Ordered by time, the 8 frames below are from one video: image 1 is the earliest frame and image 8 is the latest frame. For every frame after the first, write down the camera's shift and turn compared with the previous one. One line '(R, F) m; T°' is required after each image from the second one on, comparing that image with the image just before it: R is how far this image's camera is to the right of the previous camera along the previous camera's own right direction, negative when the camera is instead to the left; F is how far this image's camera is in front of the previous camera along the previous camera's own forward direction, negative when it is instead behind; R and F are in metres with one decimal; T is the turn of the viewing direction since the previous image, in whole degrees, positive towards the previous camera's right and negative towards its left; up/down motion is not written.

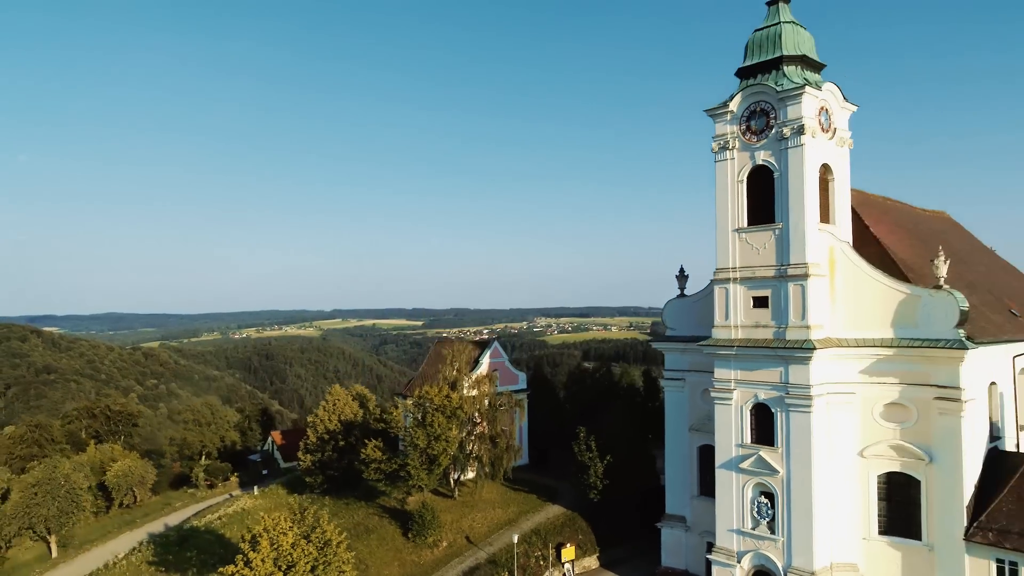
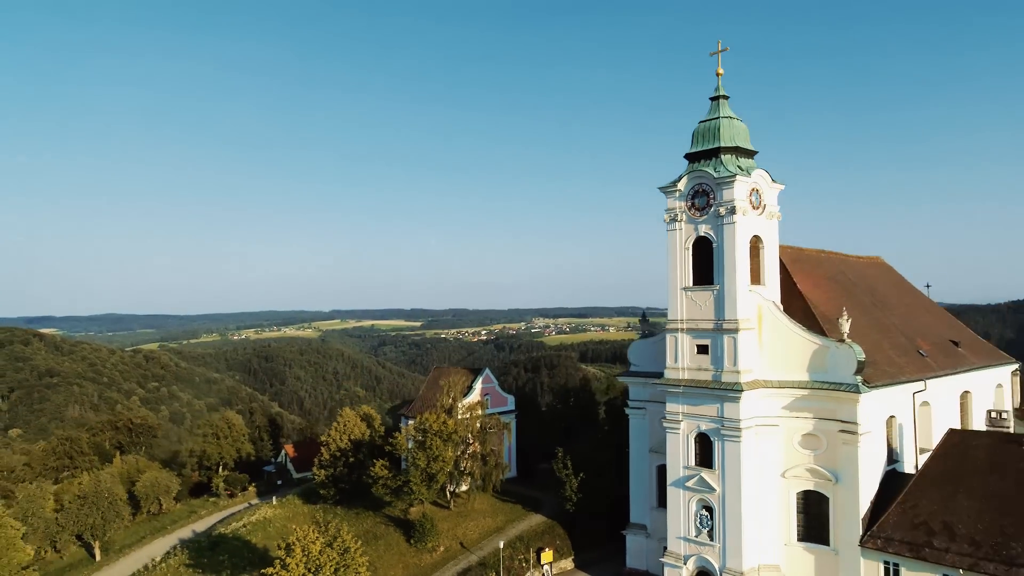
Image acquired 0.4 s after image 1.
(+0.2, -2.0) m; 0°
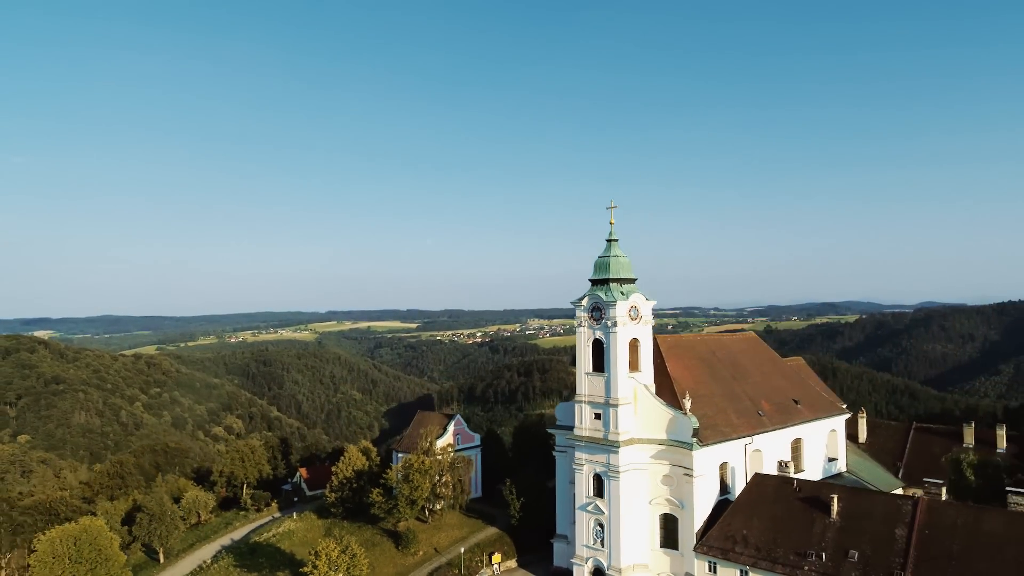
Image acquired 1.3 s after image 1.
(+0.9, -5.2) m; 0°
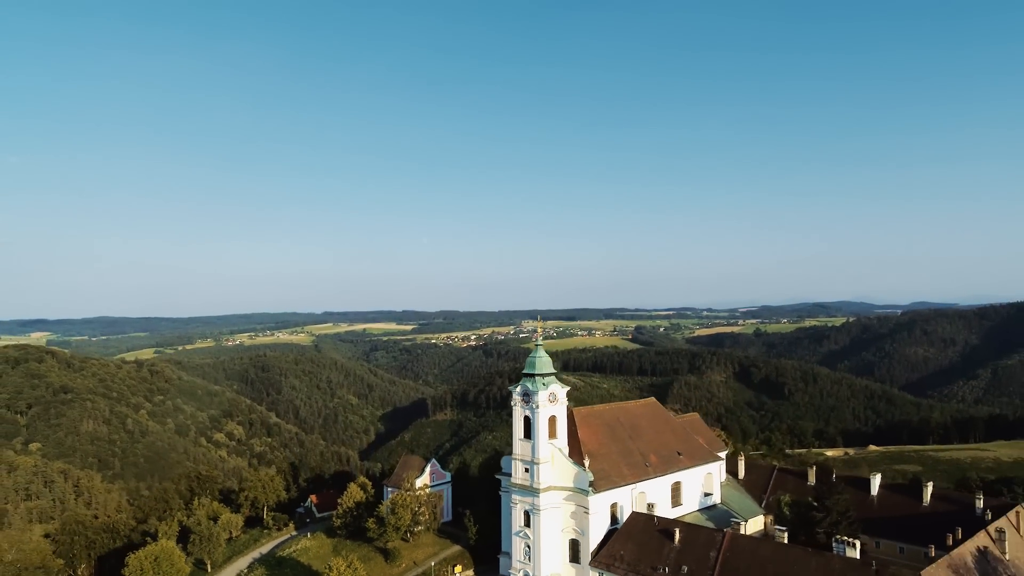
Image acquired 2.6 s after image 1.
(+1.3, -7.0) m; 0°
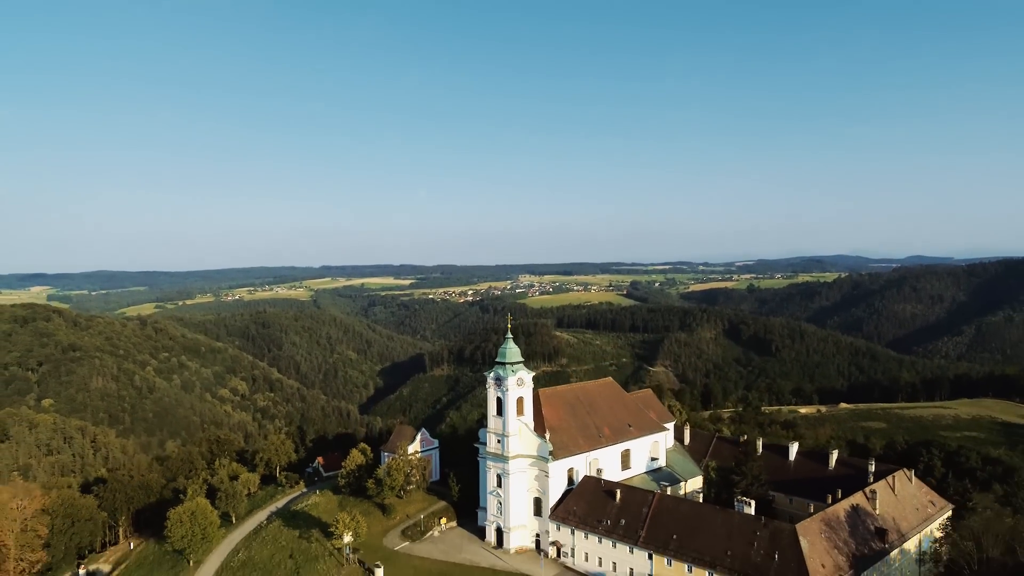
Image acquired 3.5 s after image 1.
(+0.9, -4.5) m; 0°
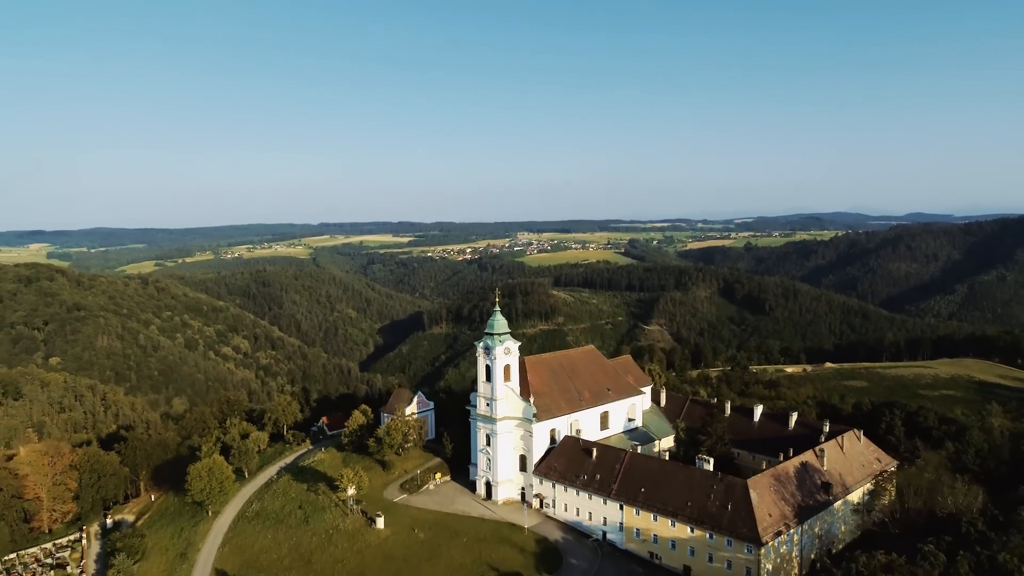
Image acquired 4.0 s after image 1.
(+0.5, -2.5) m; 0°
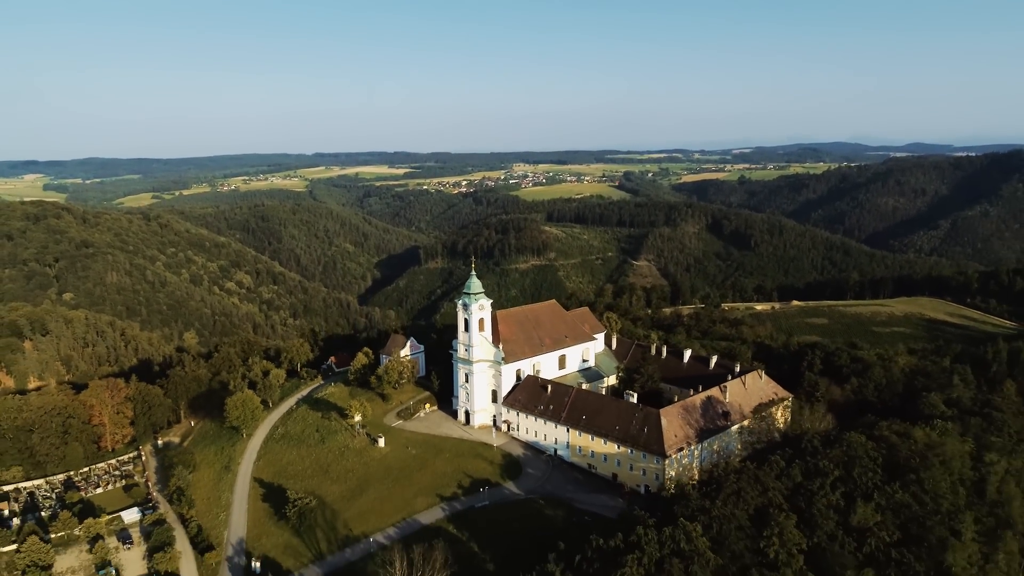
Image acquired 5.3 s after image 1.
(+1.2, -7.2) m; 0°
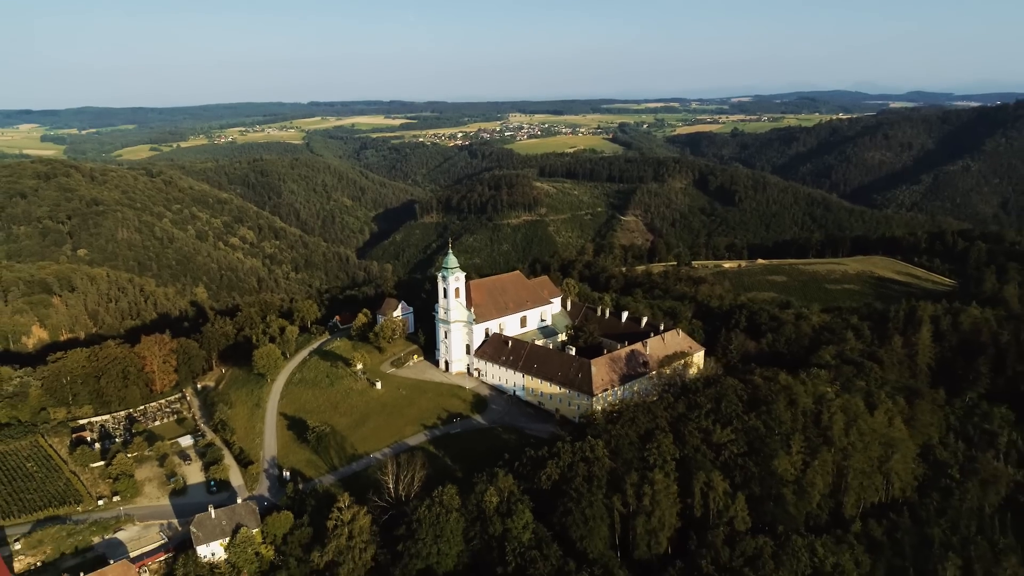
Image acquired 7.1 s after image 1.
(+1.9, -9.6) m; 0°
